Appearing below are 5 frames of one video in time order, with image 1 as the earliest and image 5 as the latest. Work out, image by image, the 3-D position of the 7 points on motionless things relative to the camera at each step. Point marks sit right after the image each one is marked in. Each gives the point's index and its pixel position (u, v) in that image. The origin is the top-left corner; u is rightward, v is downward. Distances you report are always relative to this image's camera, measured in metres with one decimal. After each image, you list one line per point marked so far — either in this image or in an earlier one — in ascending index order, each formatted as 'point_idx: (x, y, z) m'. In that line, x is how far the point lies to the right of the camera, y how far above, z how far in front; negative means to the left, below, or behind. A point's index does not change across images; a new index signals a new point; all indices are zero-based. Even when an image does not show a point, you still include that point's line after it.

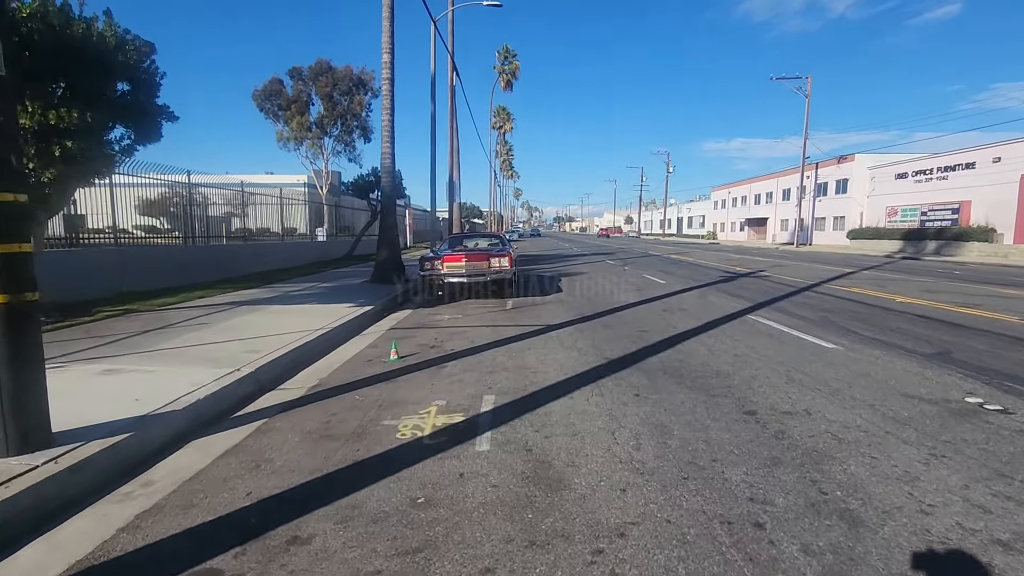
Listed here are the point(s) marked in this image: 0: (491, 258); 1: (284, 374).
0: (-0.6, +0.8, +13.7) m
1: (-3.3, -1.2, +7.4) m
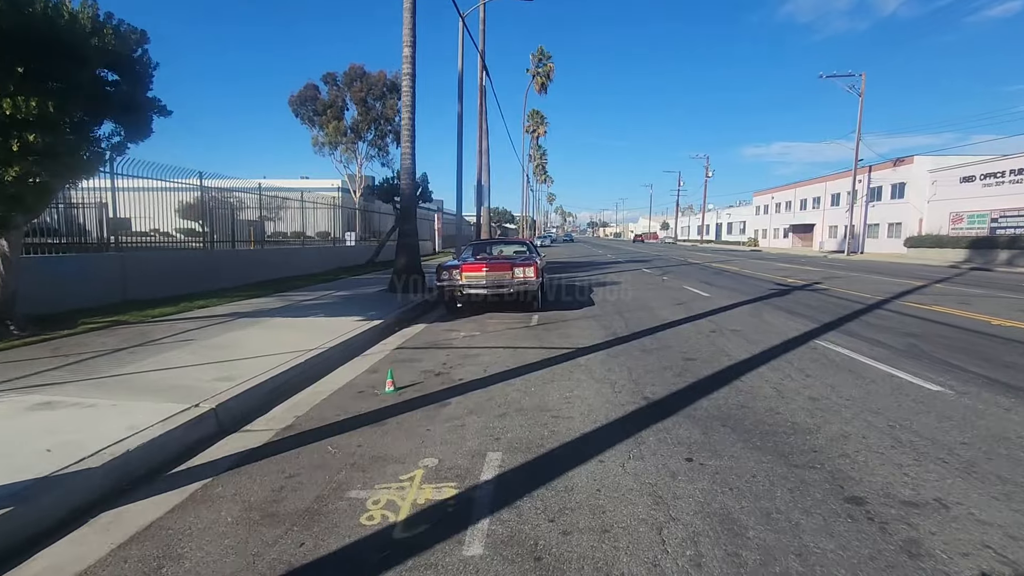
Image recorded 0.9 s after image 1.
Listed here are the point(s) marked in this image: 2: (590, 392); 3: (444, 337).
0: (0.0, +0.5, +12.4) m
1: (-3.1, -1.5, +6.2) m
2: (+1.0, -1.3, +6.4) m
3: (-1.4, -1.0, +10.3) m
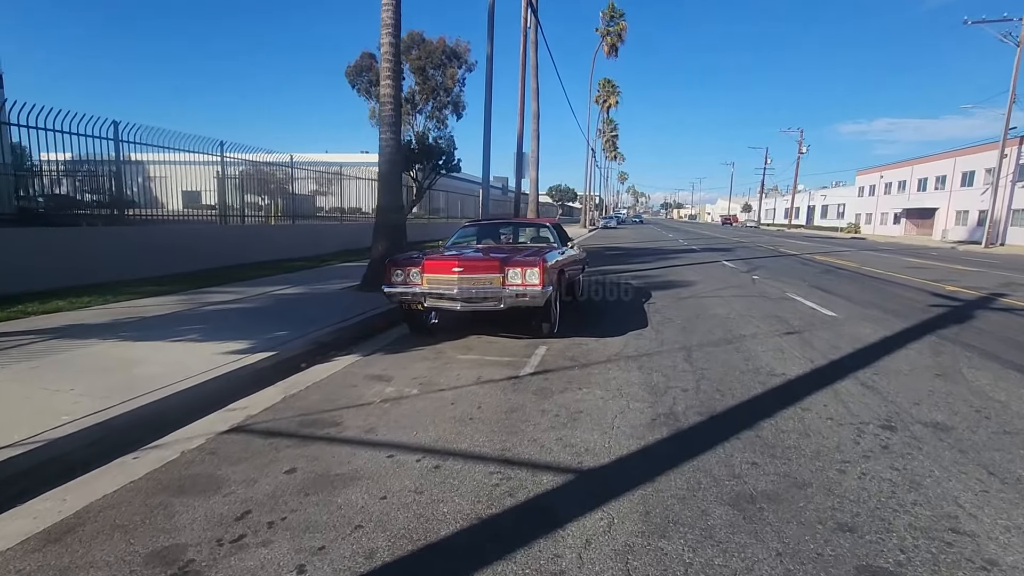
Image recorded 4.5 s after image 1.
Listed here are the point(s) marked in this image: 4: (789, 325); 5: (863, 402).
0: (-0.1, +0.3, +7.4) m
1: (-4.0, -1.8, +1.8) m
2: (0.0, -1.7, +1.5) m
3: (-1.8, -1.2, +5.6) m
4: (+4.9, -0.6, +9.1) m
5: (+3.7, -1.2, +5.4) m
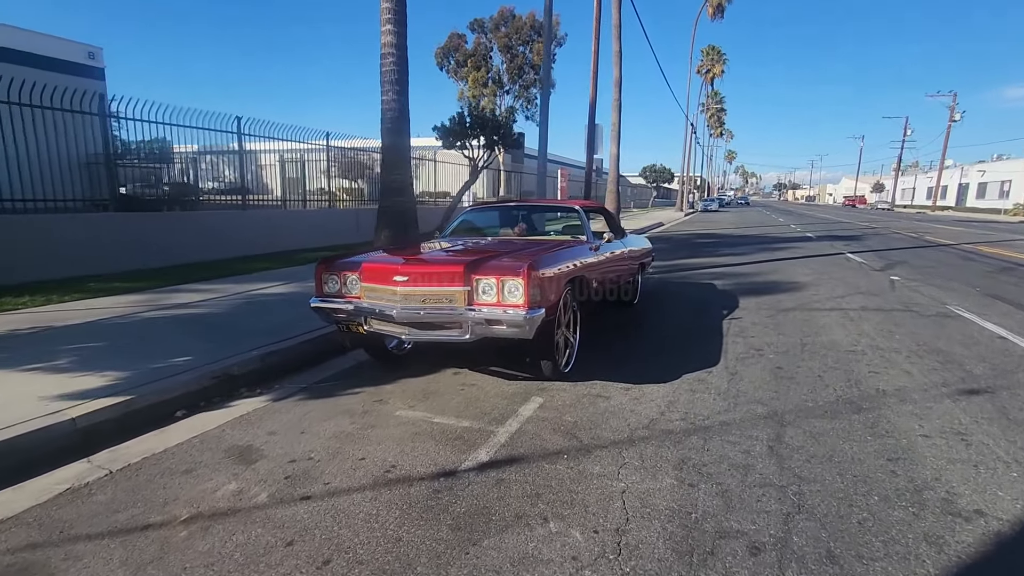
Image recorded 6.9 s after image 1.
0: (-0.3, +0.1, +4.7) m
1: (-5.3, -2.0, 0.0) m
2: (-1.4, -2.1, -1.1) m
3: (-2.4, -1.4, +3.3) m
4: (+4.8, -0.9, +5.5) m
5: (+3.0, -1.5, +2.1) m
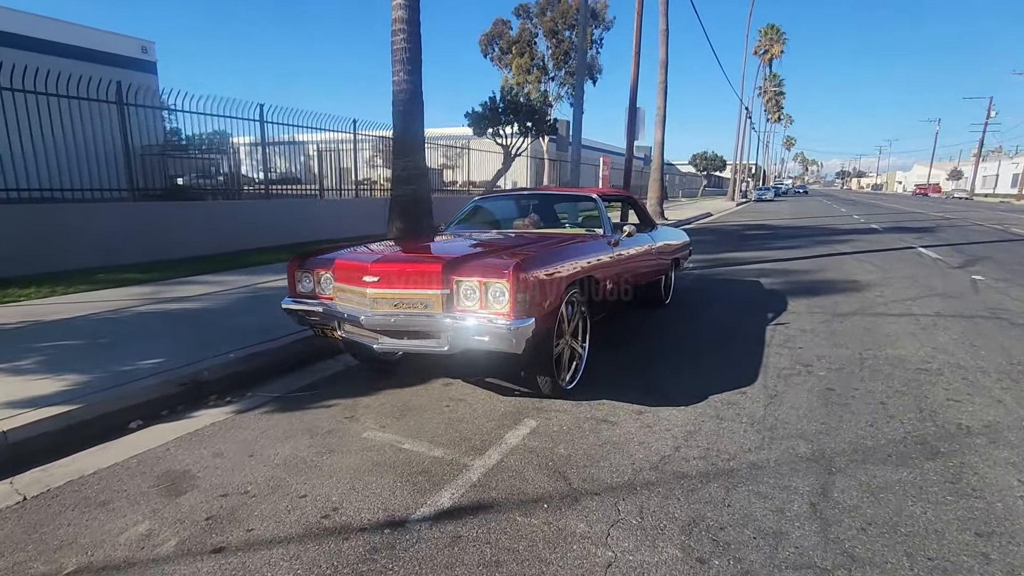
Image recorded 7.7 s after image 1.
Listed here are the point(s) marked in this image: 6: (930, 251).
0: (-0.4, +0.1, +4.0) m
1: (-5.8, -2.1, -0.2) m
2: (-2.0, -2.2, -1.6) m
3: (-2.6, -1.4, +2.8) m
4: (+4.8, -1.0, +4.3) m
5: (+2.6, -1.6, +1.1) m
6: (+11.5, +1.0, +14.2) m
